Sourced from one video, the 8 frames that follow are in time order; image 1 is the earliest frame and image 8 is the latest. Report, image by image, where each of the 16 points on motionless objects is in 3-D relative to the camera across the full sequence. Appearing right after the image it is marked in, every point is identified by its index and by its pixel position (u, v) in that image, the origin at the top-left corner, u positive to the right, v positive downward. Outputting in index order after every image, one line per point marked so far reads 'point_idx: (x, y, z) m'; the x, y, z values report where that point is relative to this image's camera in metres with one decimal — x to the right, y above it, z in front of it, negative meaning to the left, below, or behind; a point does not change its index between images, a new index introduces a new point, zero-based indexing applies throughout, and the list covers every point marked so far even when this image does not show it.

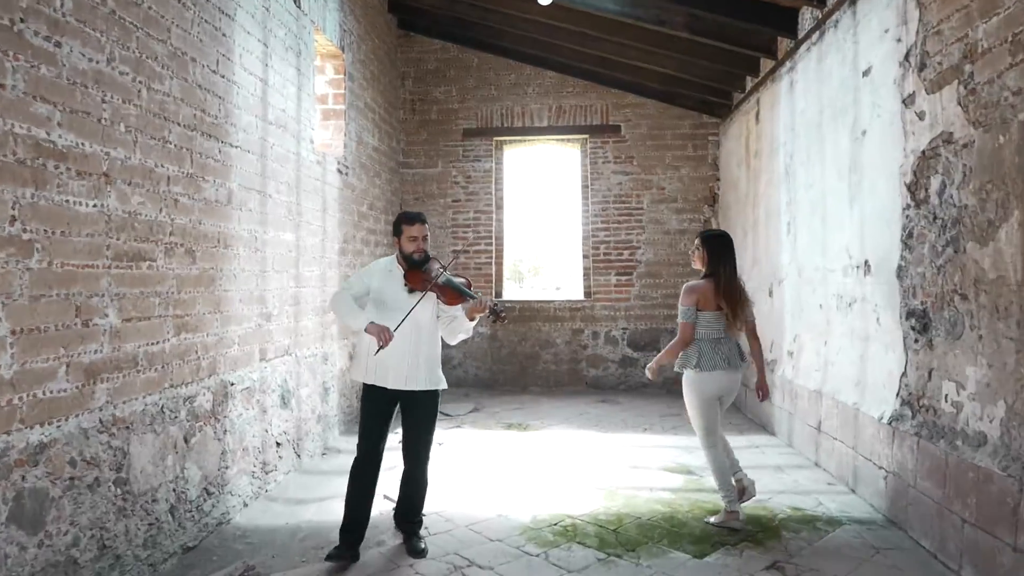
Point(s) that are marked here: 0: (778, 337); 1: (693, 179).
0: (+2.3, -0.4, +5.9) m
1: (+2.2, +1.3, +8.2) m
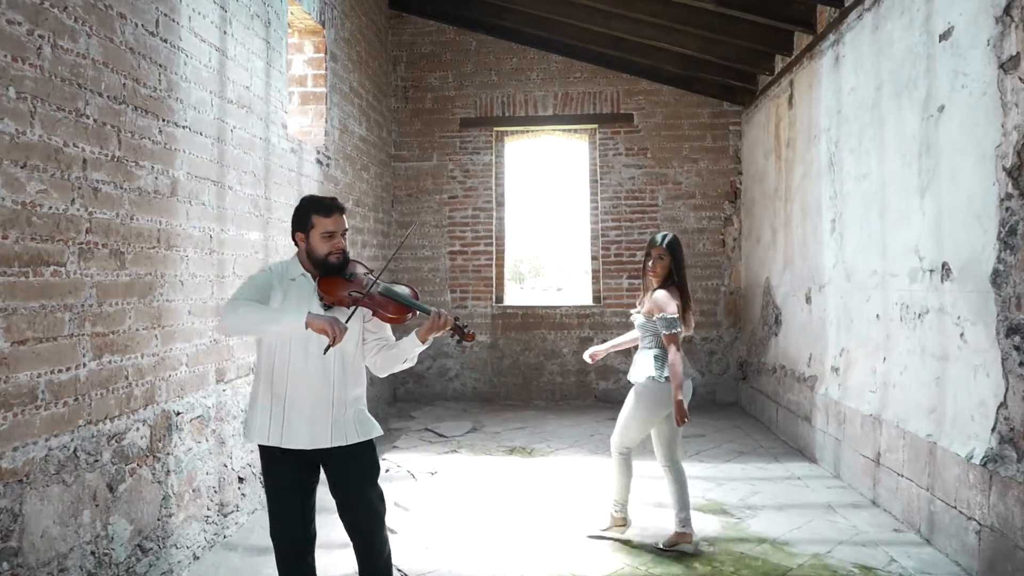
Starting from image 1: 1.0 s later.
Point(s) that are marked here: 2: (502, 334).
0: (+2.4, -0.5, +5.2) m
1: (+2.2, +1.3, +7.5) m
2: (-0.1, -0.5, +7.6) m
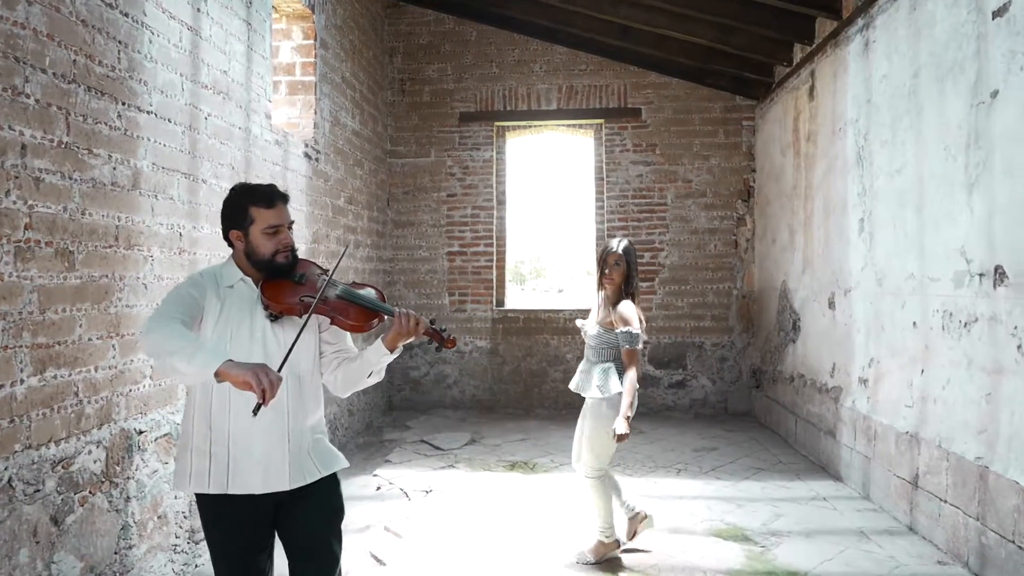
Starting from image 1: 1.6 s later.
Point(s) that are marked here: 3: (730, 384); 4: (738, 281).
0: (+2.4, -0.5, +4.8) m
1: (+2.2, +1.2, +7.1) m
2: (-0.1, -0.5, +7.2) m
3: (+2.3, -1.0, +7.1) m
4: (+2.4, +0.1, +7.1) m
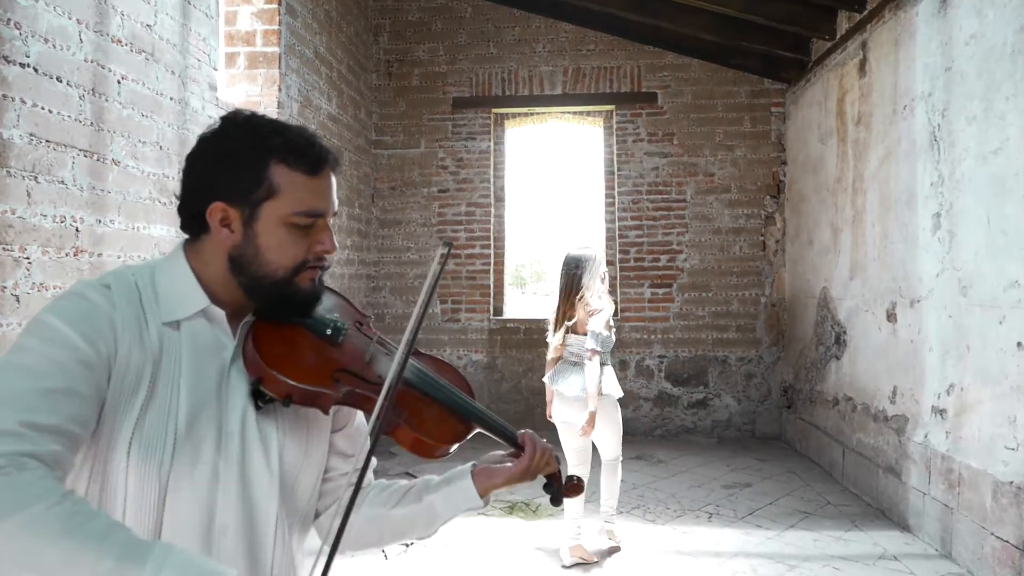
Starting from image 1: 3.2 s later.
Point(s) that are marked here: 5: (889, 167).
0: (+2.4, -0.6, +4.0) m
1: (+2.2, +1.2, +6.3) m
2: (-0.1, -0.6, +6.4) m
3: (+2.3, -1.1, +6.3) m
4: (+2.4, 0.0, +6.3) m
5: (+2.4, +0.8, +4.3) m
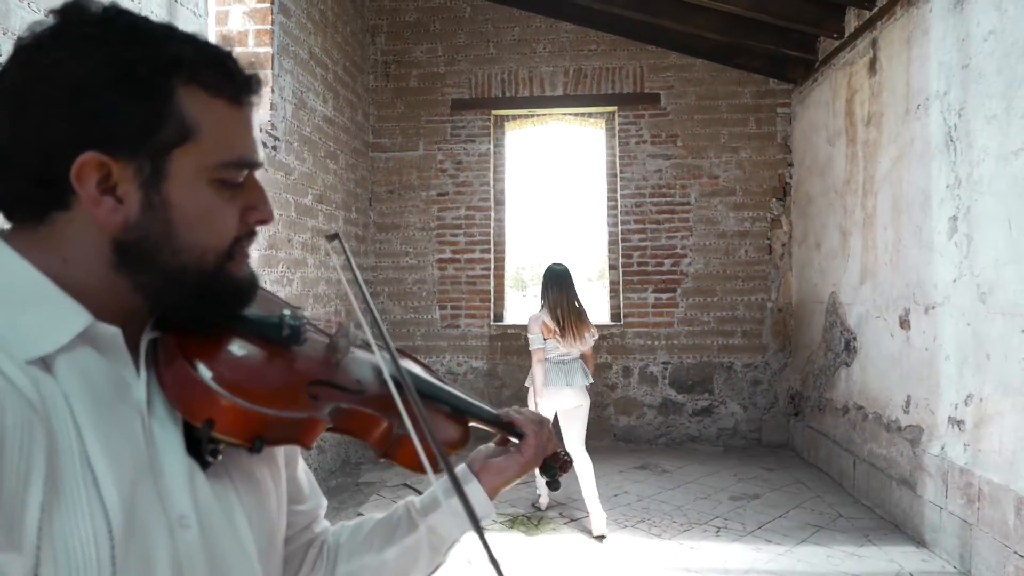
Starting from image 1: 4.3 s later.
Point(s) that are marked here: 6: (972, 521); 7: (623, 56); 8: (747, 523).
0: (+2.4, -0.6, +3.9) m
1: (+2.2, +1.1, +6.2) m
2: (-0.1, -0.7, +6.3) m
3: (+2.3, -1.1, +6.1) m
4: (+2.4, 0.0, +6.1) m
5: (+2.4, +0.7, +4.1) m
6: (+2.3, -1.2, +3.3) m
7: (+1.0, +2.2, +6.3) m
8: (+1.5, -1.5, +4.2) m
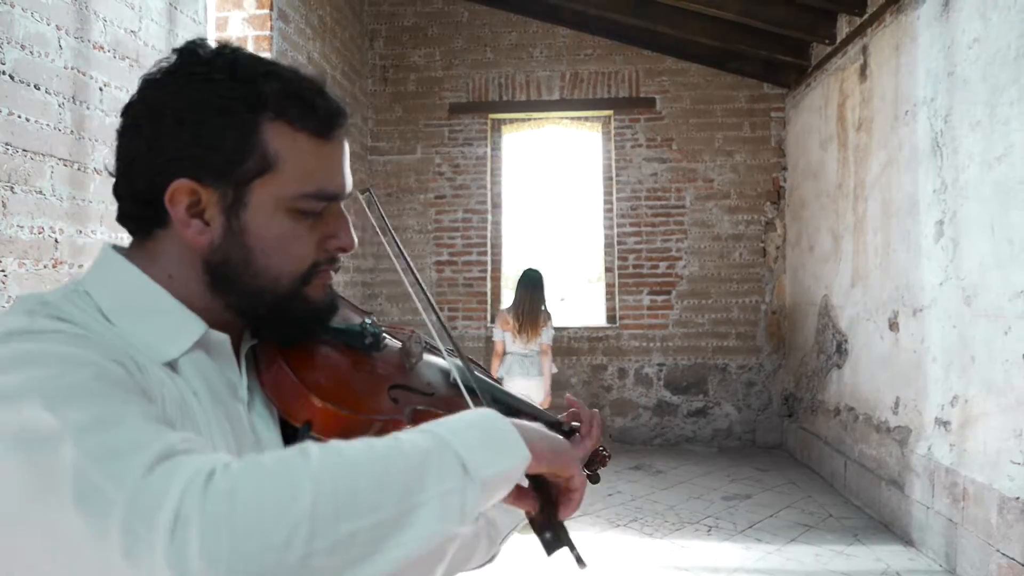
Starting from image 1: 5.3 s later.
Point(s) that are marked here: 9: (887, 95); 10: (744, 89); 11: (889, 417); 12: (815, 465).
0: (+2.3, -0.6, +3.9) m
1: (+2.2, +1.1, +6.2) m
2: (-0.1, -0.7, +6.3) m
3: (+2.3, -1.1, +6.2) m
4: (+2.3, -0.1, +6.2) m
5: (+2.3, +0.7, +4.2) m
6: (+2.2, -1.2, +3.4) m
7: (+1.0, +2.1, +6.3) m
8: (+1.4, -1.5, +4.2) m
9: (+2.3, +1.2, +4.2) m
10: (+2.1, +1.8, +6.2) m
11: (+2.3, -0.8, +4.2) m
12: (+2.4, -1.4, +5.3) m
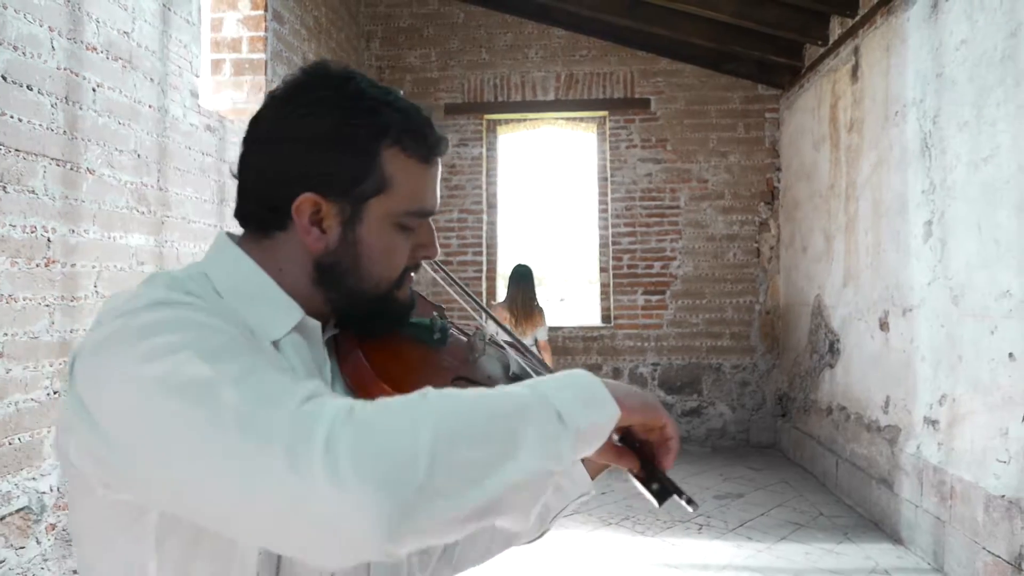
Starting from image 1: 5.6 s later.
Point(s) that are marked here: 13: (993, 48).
0: (+2.3, -0.6, +3.9) m
1: (+2.2, +1.1, +6.2) m
2: (-0.2, -0.7, +6.4) m
3: (+2.2, -1.1, +6.2) m
4: (+2.3, -0.1, +6.2) m
5: (+2.3, +0.7, +4.2) m
6: (+2.2, -1.2, +3.4) m
7: (+1.0, +2.1, +6.3) m
8: (+1.4, -1.5, +4.2) m
9: (+2.3, +1.2, +4.3) m
10: (+2.1, +1.8, +6.3) m
11: (+2.3, -0.8, +4.2) m
12: (+2.3, -1.4, +5.3) m
13: (+2.2, +1.1, +3.1) m
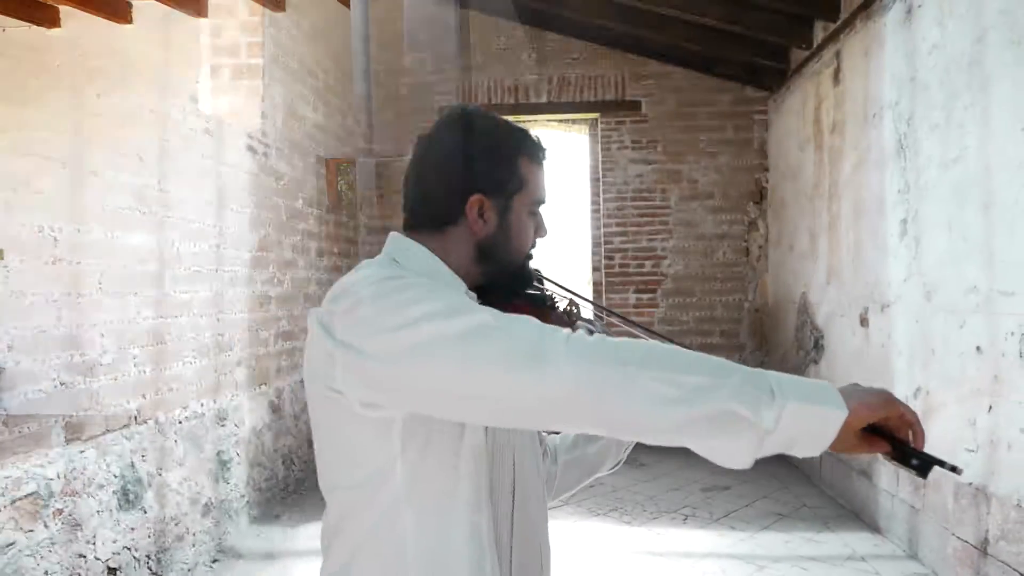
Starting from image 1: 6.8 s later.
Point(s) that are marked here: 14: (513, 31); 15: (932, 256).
0: (+2.2, -0.6, +4.1) m
1: (+2.1, +1.1, +6.4) m
2: (-0.2, -0.7, +6.5) m
3: (+2.2, -1.1, +6.3) m
4: (+2.2, 0.0, +6.3) m
5: (+2.2, +0.7, +4.3) m
6: (+2.1, -1.2, +3.5) m
7: (+0.9, +2.1, +6.5) m
8: (+1.3, -1.5, +4.4) m
9: (+2.2, +1.2, +4.4) m
10: (+2.0, +1.9, +6.4) m
11: (+2.2, -0.8, +4.3) m
12: (+2.3, -1.4, +5.5) m
13: (+2.1, +1.1, +3.2) m
14: (0.0, +2.5, +6.5) m
15: (+2.2, +0.2, +3.5) m
